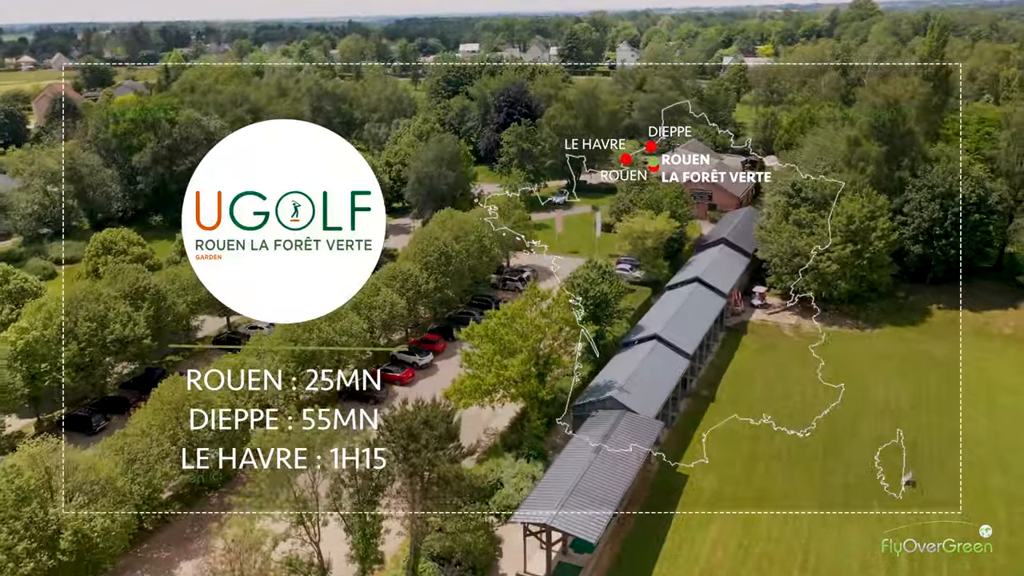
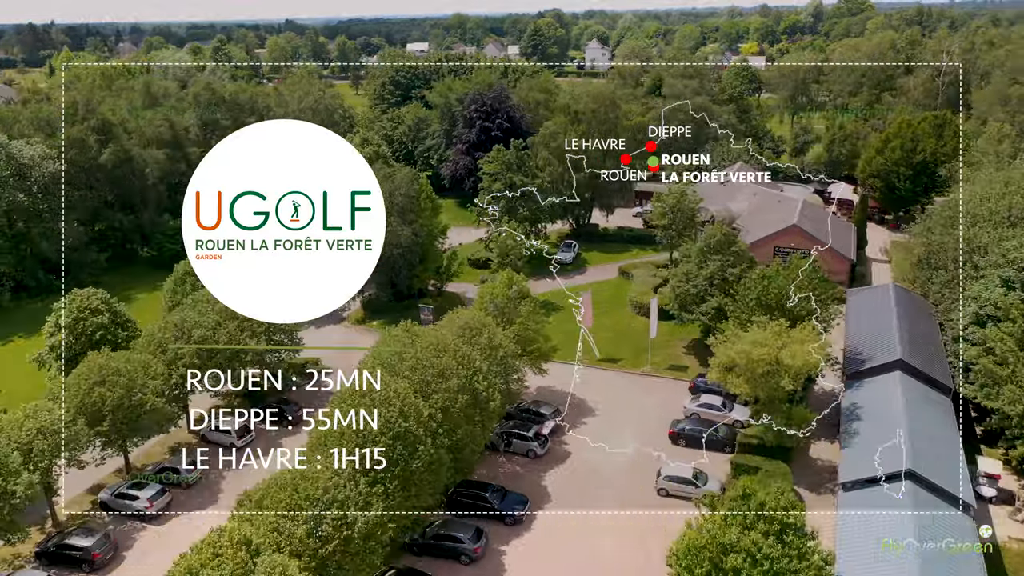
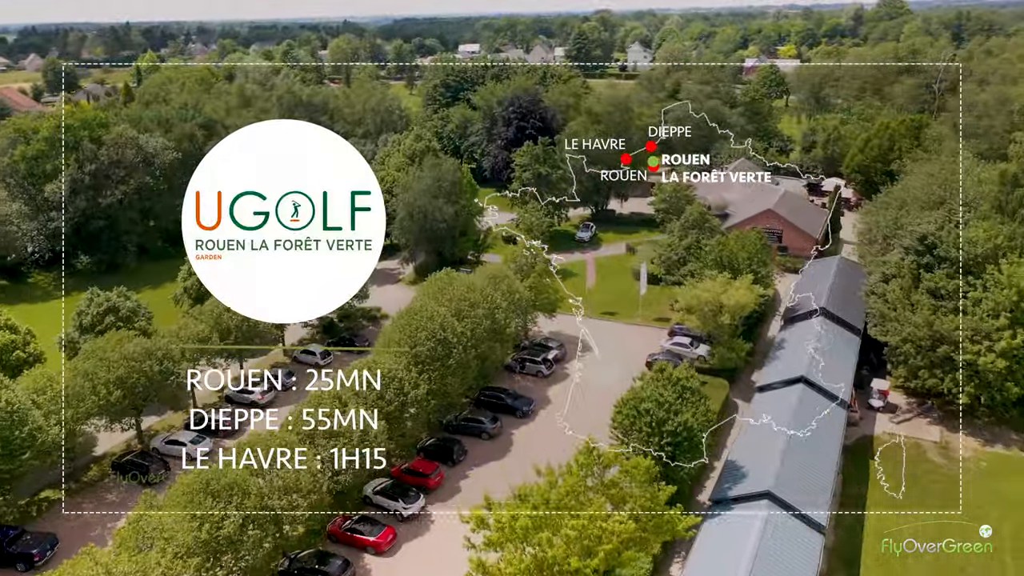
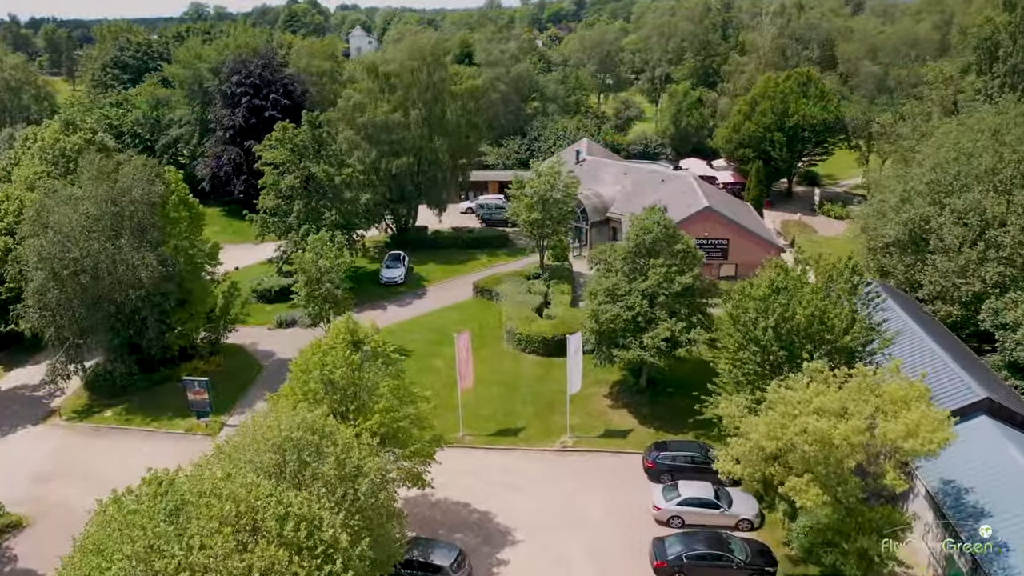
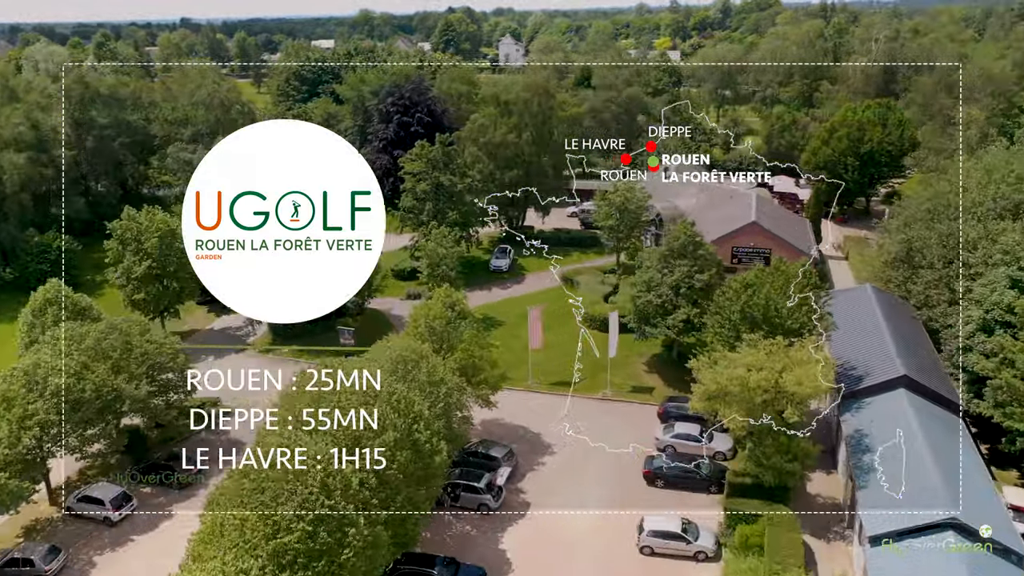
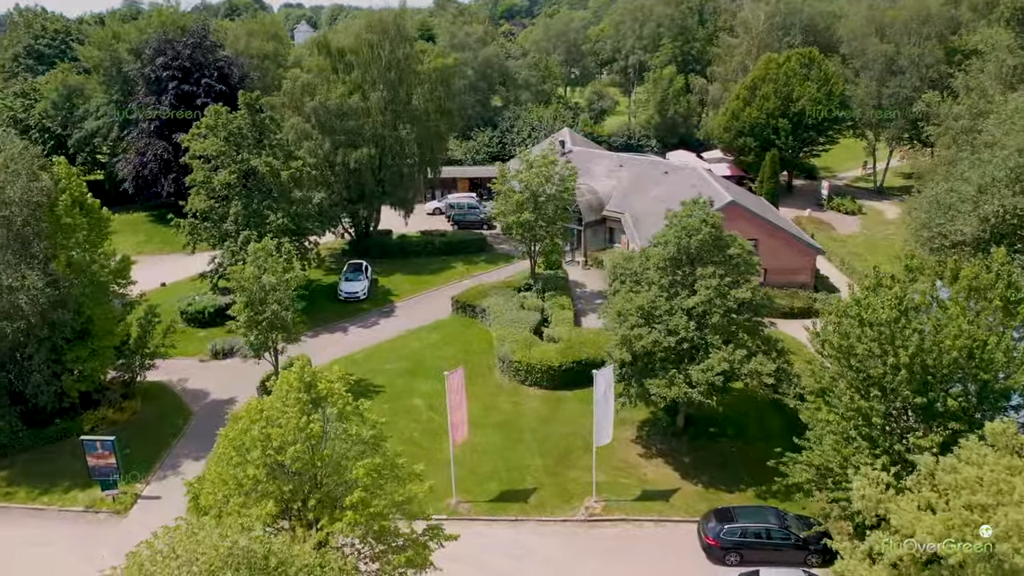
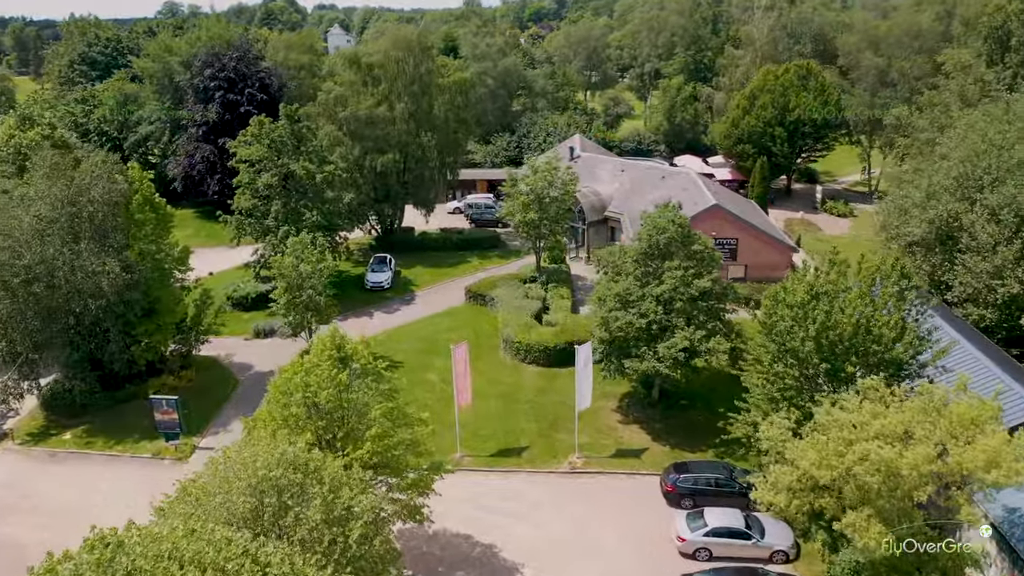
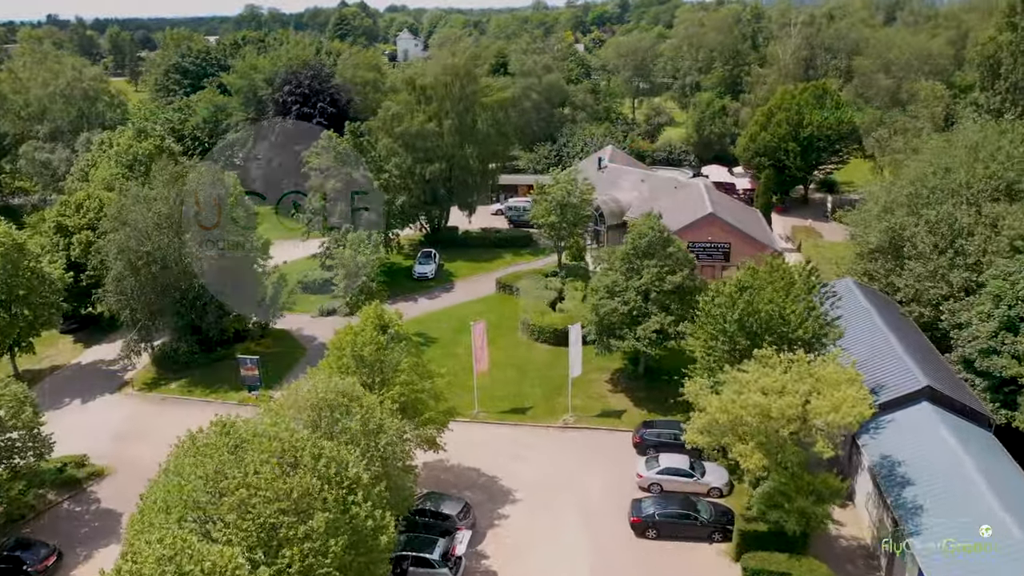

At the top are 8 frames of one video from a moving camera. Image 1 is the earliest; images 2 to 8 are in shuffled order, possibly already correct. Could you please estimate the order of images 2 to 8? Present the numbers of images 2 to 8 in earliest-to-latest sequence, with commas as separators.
3, 2, 5, 8, 4, 7, 6
